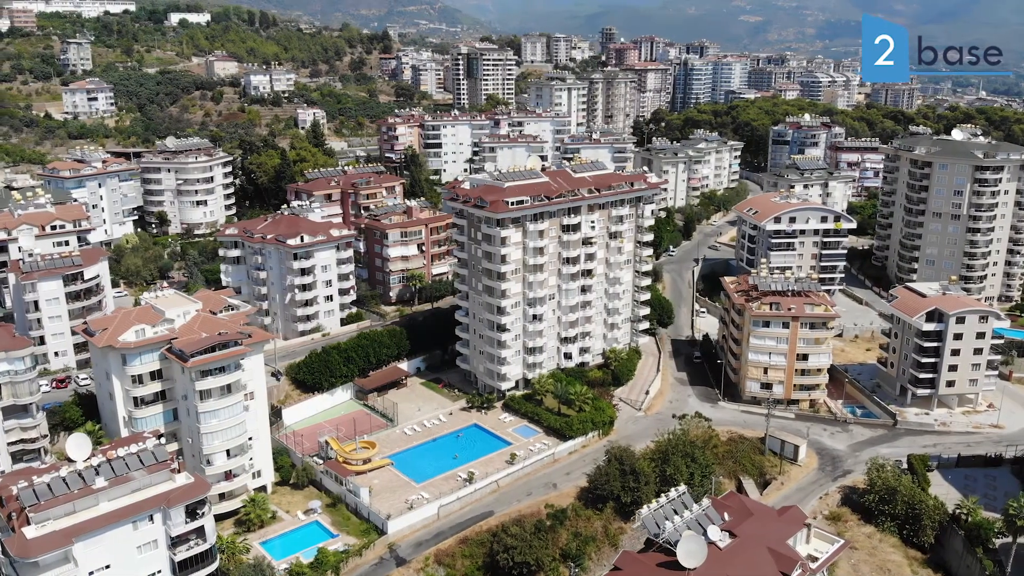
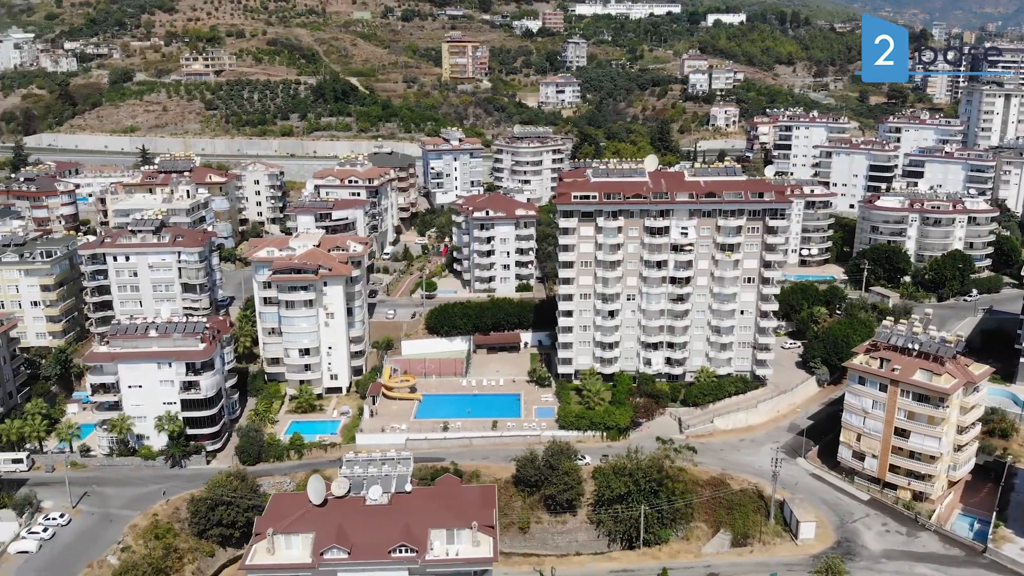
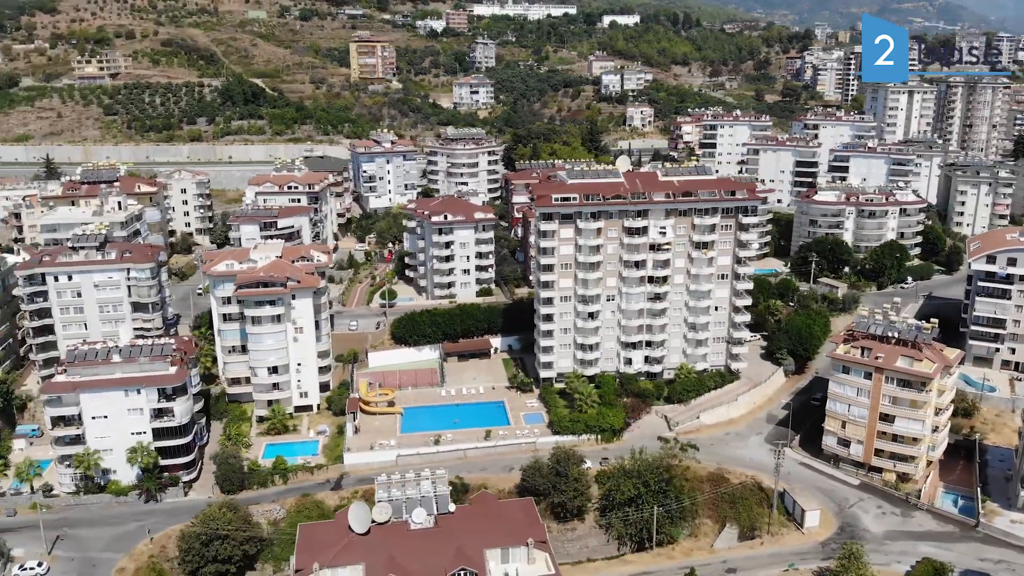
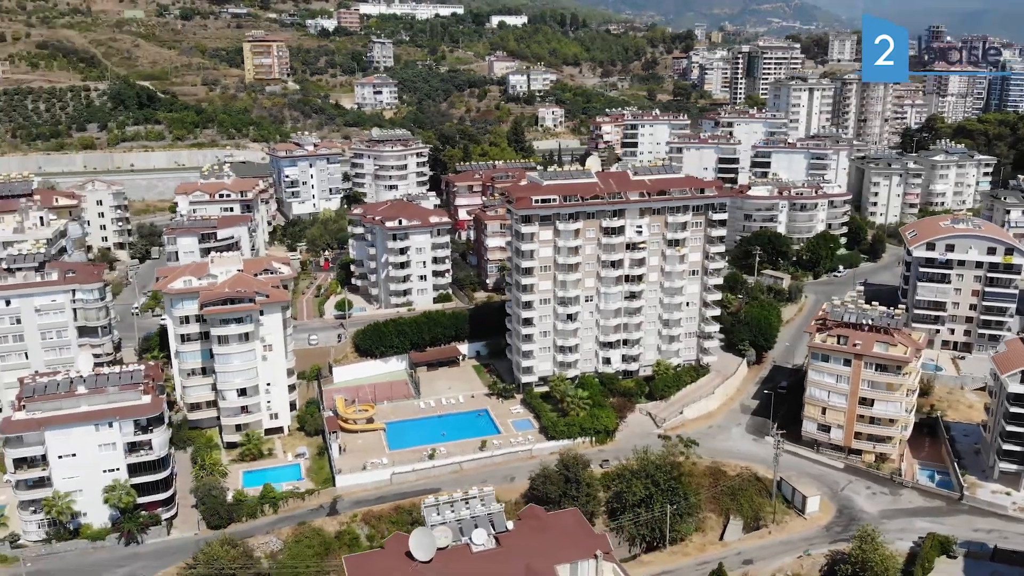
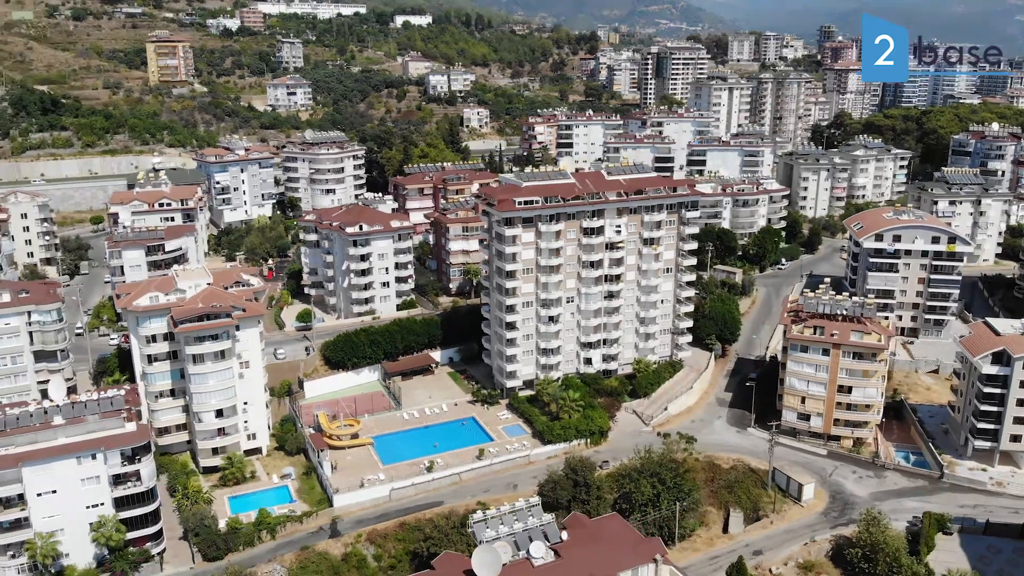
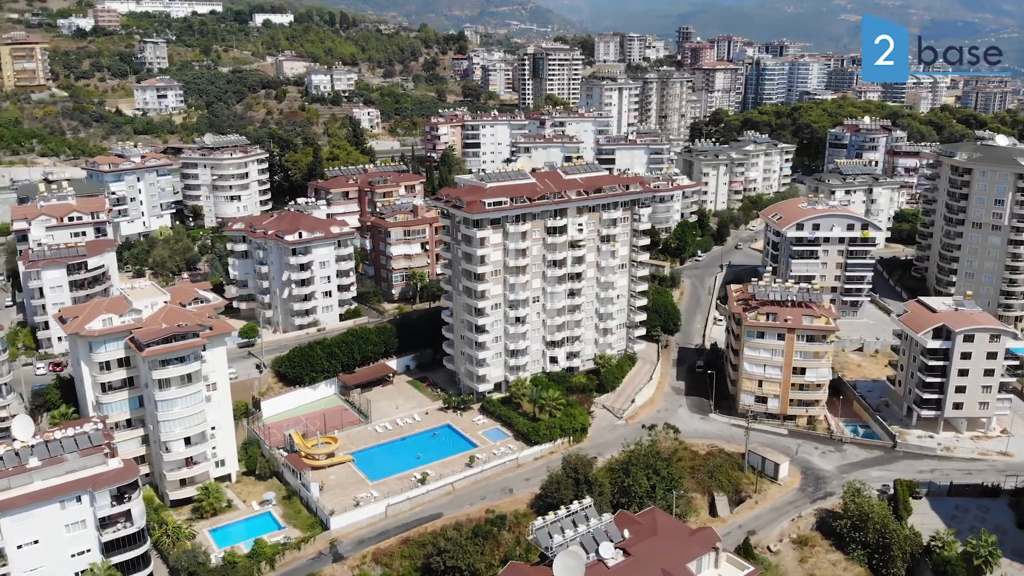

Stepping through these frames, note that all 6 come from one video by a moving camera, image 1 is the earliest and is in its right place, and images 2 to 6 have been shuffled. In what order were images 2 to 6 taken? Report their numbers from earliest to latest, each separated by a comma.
6, 5, 4, 3, 2
